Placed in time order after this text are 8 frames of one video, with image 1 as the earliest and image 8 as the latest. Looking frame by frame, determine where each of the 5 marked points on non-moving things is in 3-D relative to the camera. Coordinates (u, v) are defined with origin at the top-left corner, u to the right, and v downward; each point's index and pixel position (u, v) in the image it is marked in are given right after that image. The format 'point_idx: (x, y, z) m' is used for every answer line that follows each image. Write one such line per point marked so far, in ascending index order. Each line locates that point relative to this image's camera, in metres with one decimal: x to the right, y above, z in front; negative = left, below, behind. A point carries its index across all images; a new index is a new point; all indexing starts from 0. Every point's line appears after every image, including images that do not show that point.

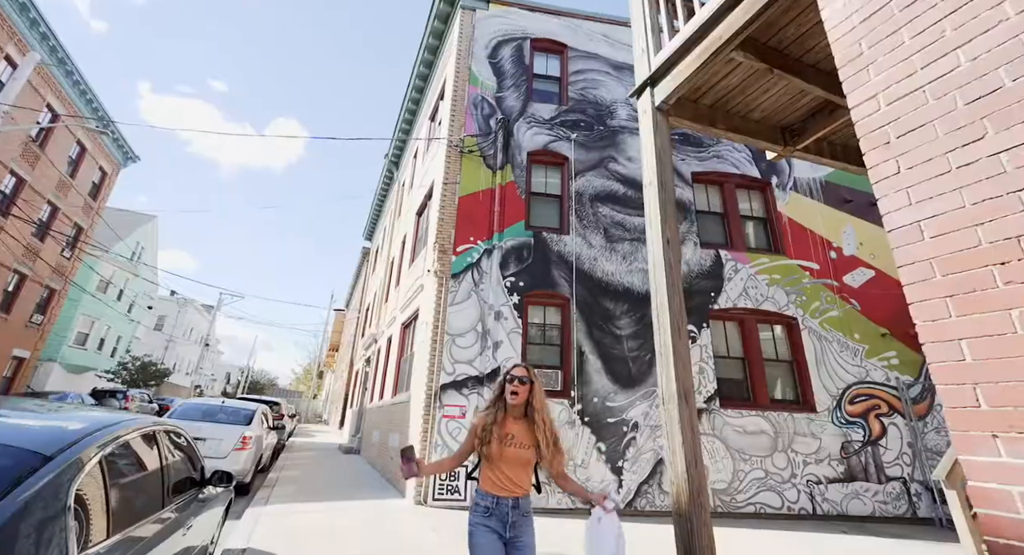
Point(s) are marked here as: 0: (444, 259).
0: (-1.2, +0.5, +9.0) m
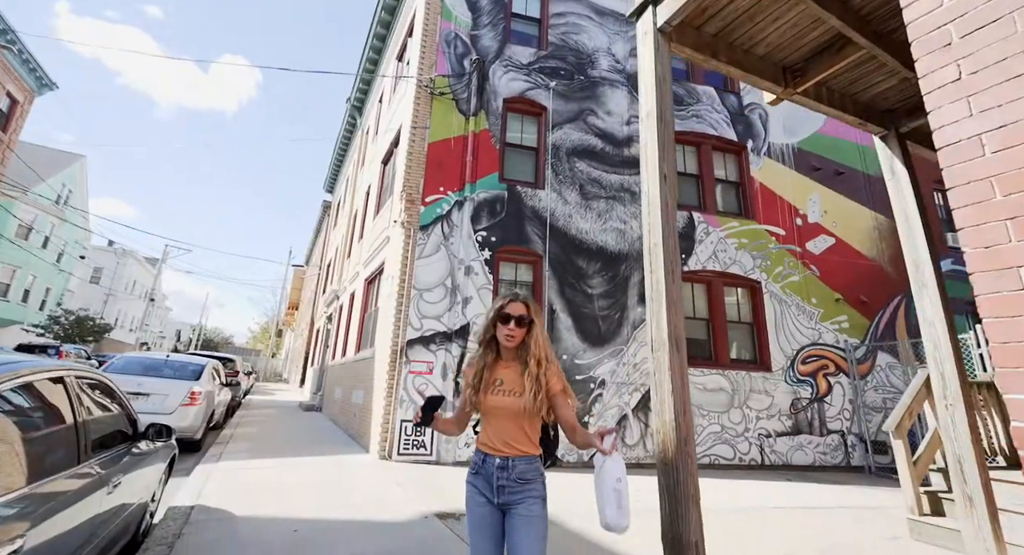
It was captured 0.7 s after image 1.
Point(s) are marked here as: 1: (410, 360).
0: (-1.8, +1.3, +8.6) m
1: (-1.6, -1.4, +8.0) m
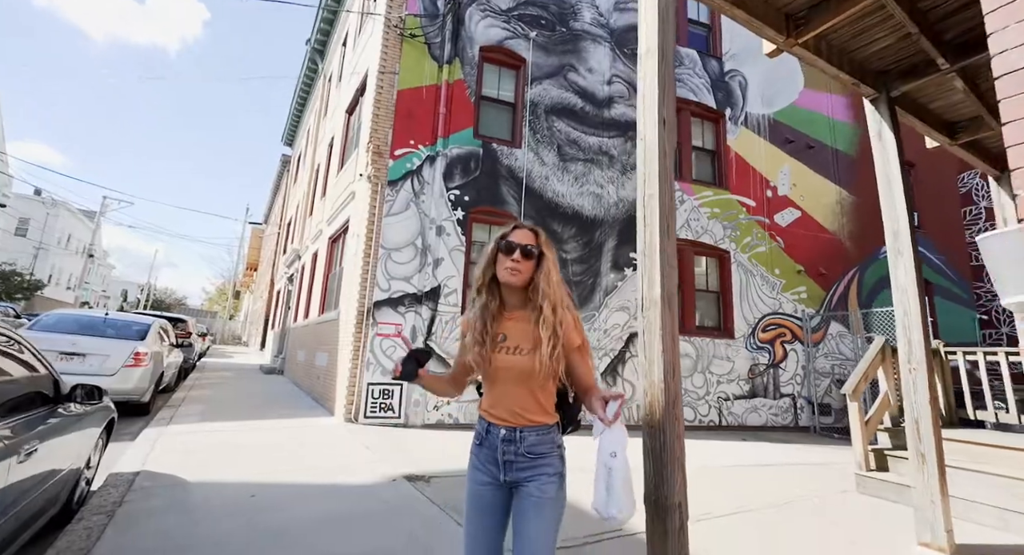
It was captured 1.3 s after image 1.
0: (-2.2, +2.0, +8.1) m
1: (-2.1, -0.7, +7.7) m
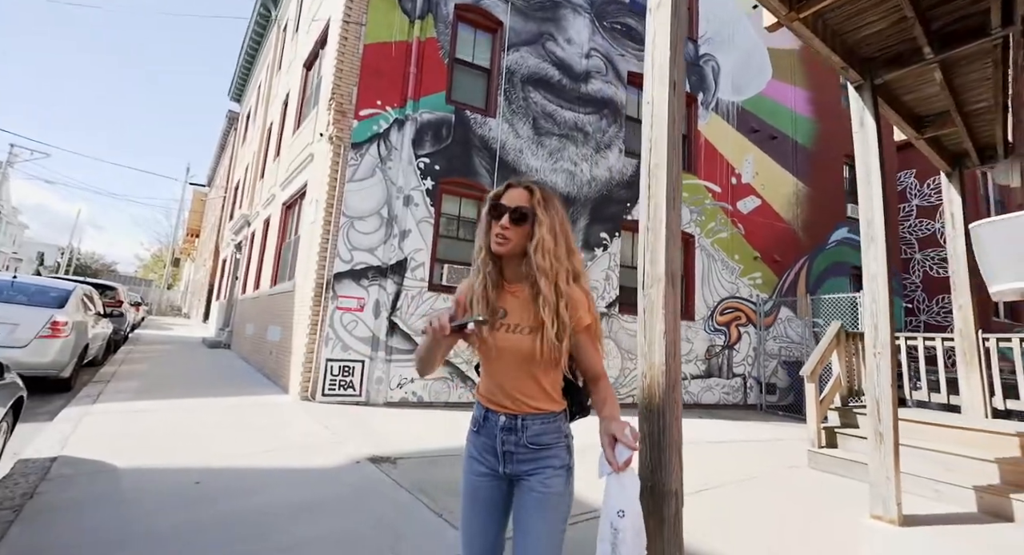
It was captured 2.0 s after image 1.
0: (-2.6, +2.4, +7.6) m
1: (-2.6, -0.3, +7.3) m
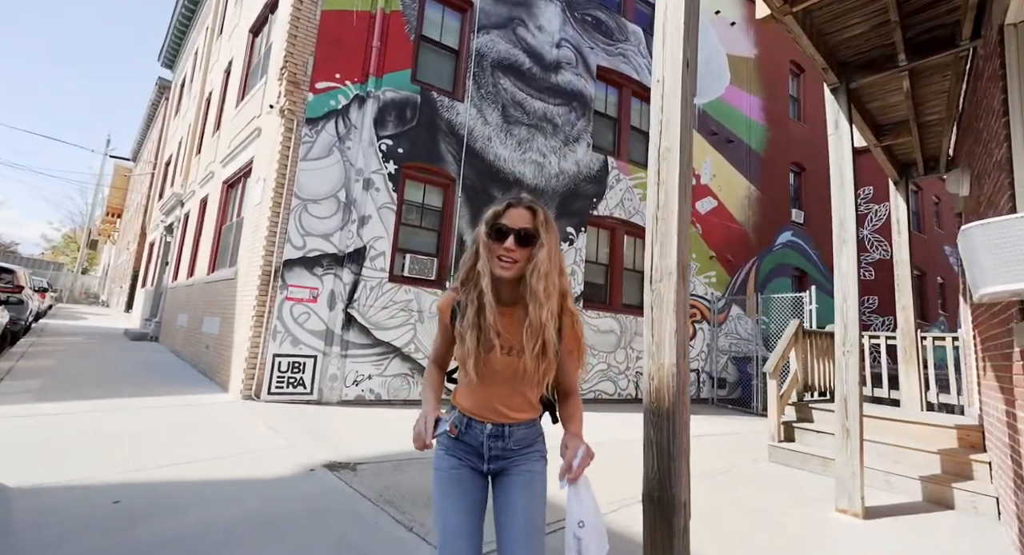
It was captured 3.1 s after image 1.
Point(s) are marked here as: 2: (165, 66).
0: (-3.1, +2.6, +6.9) m
1: (-3.1, -0.1, +6.7) m
2: (-13.5, +8.1, +18.8) m
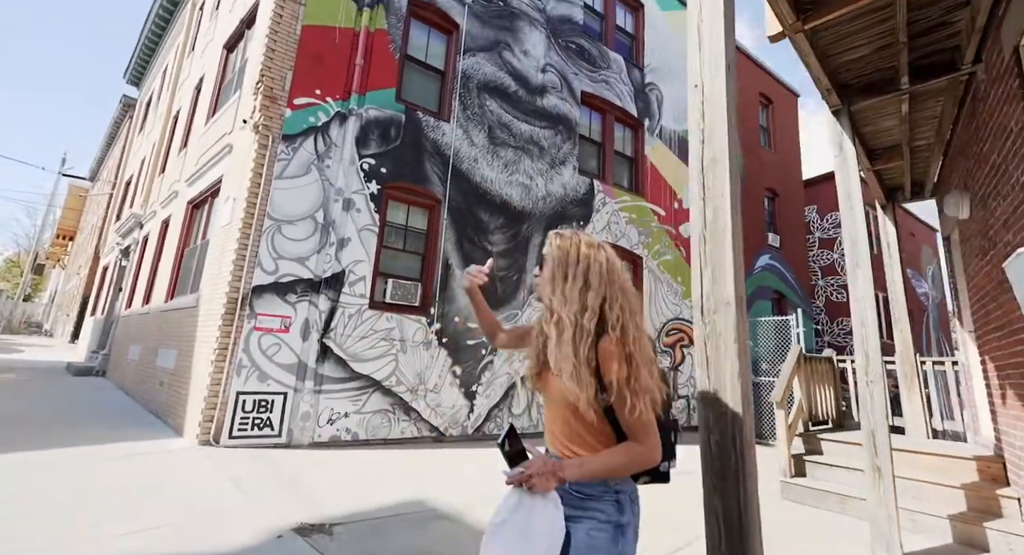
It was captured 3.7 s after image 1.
0: (-3.2, +2.2, +6.5) m
1: (-3.2, -0.5, +6.1) m
2: (-14.2, +7.1, +18.1) m
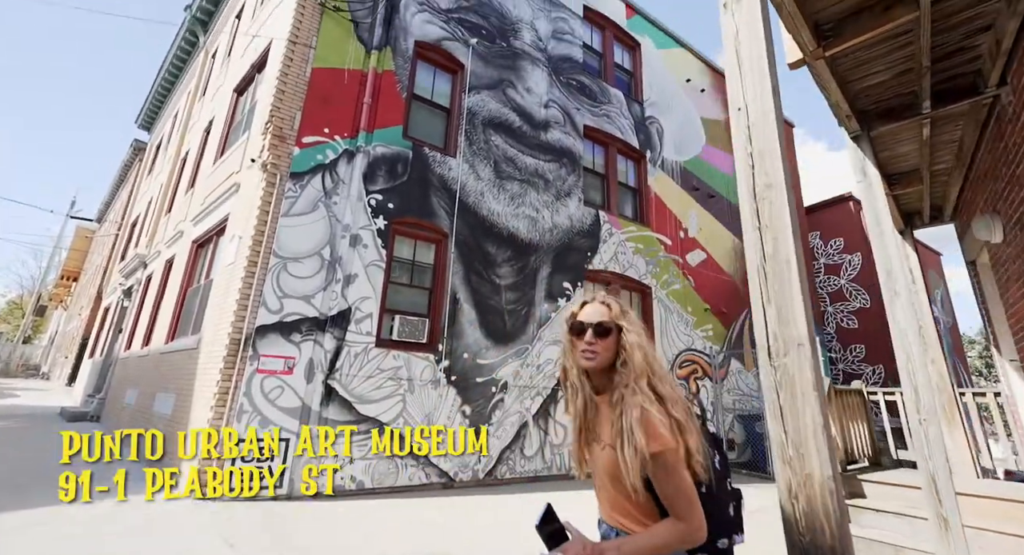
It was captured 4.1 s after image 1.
0: (-3.1, +1.7, +6.5) m
1: (-3.1, -0.9, +5.9) m
2: (-14.1, +5.6, +18.4) m
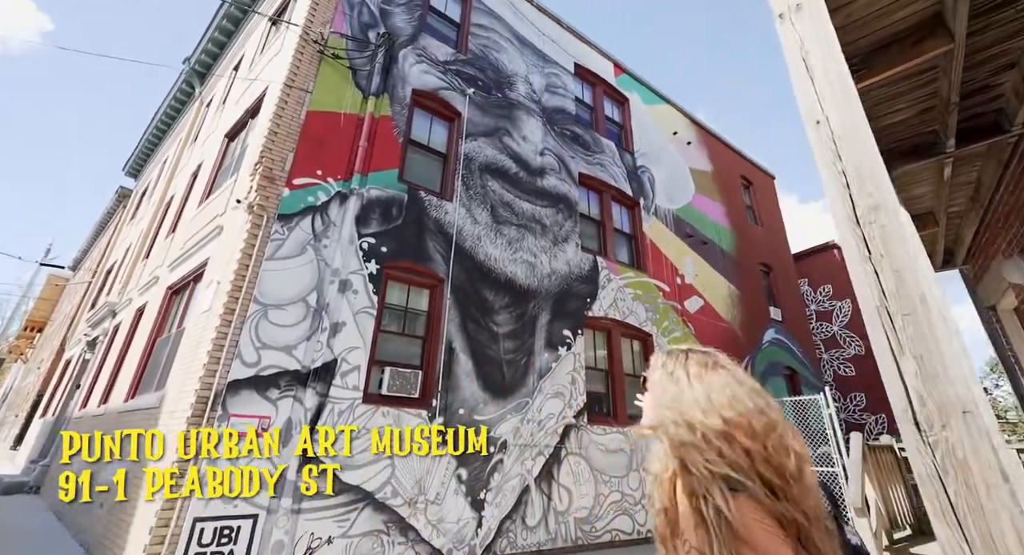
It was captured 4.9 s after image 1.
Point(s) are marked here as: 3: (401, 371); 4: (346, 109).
0: (-3.1, +1.1, +6.1) m
1: (-3.0, -1.5, +5.2) m
2: (-14.3, +3.7, +18.2) m
3: (-1.5, -1.3, +6.6) m
4: (-2.5, +2.5, +7.1) m
